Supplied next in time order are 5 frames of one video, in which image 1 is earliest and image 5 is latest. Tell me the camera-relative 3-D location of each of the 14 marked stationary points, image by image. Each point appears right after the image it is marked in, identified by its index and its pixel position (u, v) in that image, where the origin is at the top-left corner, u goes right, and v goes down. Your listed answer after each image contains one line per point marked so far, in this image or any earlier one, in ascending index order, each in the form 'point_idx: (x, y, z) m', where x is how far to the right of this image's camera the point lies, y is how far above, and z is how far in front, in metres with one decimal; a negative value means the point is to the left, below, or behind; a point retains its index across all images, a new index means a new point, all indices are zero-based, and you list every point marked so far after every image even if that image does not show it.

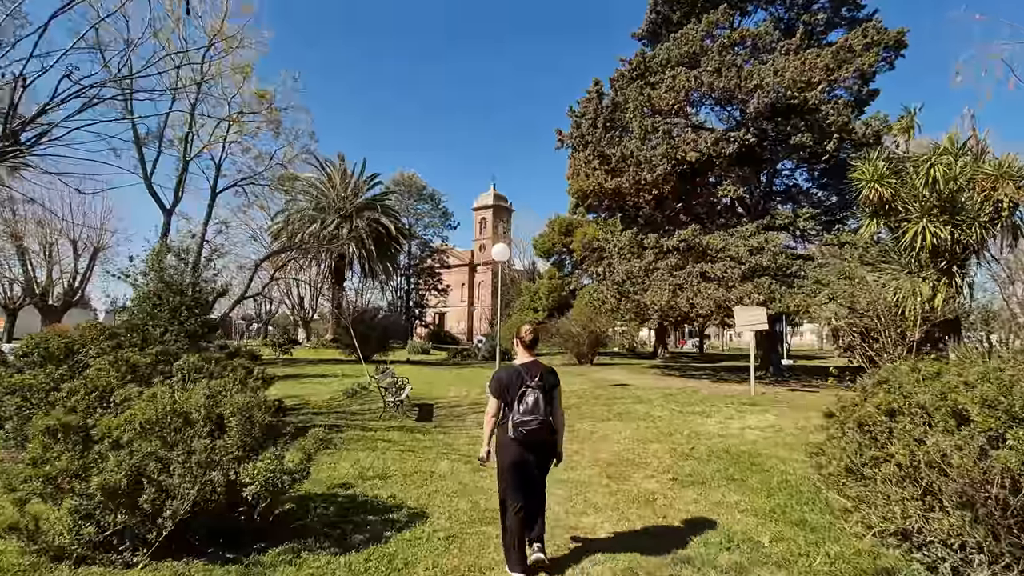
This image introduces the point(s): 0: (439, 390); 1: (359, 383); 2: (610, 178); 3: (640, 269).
0: (-2.0, -2.8, +13.5) m
1: (-4.0, -2.5, +13.1) m
2: (+3.4, +3.9, +17.4) m
3: (+4.3, +0.6, +16.9) m
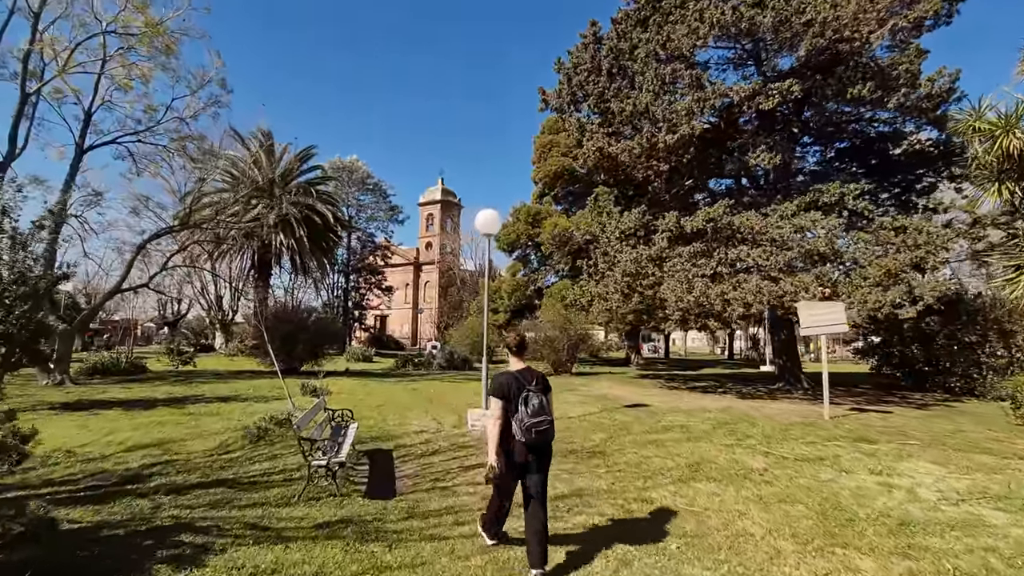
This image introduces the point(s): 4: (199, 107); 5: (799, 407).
0: (-2.2, -2.5, +9.3) m
1: (-4.1, -2.2, +8.7) m
2: (+2.8, +4.1, +13.9) m
3: (+3.7, +0.8, +13.4) m
4: (-11.2, +6.4, +18.0) m
5: (+6.5, -2.7, +11.3) m
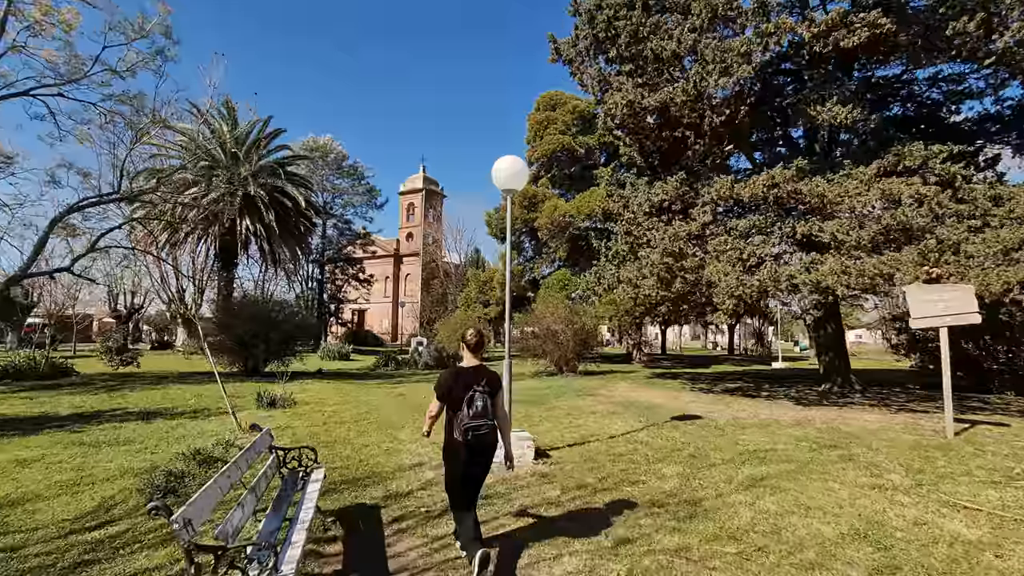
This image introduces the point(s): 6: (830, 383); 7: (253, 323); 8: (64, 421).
0: (-1.8, -2.1, +6.7) m
1: (-3.7, -1.9, +6.0) m
2: (+3.0, +4.4, +11.5) m
3: (+3.9, +1.2, +11.1) m
4: (-11.2, +6.9, +15.0) m
5: (+6.8, -2.3, +9.1) m
6: (+8.8, -2.6, +13.9) m
7: (-8.7, -1.2, +16.8) m
8: (-6.9, -2.1, +7.8) m
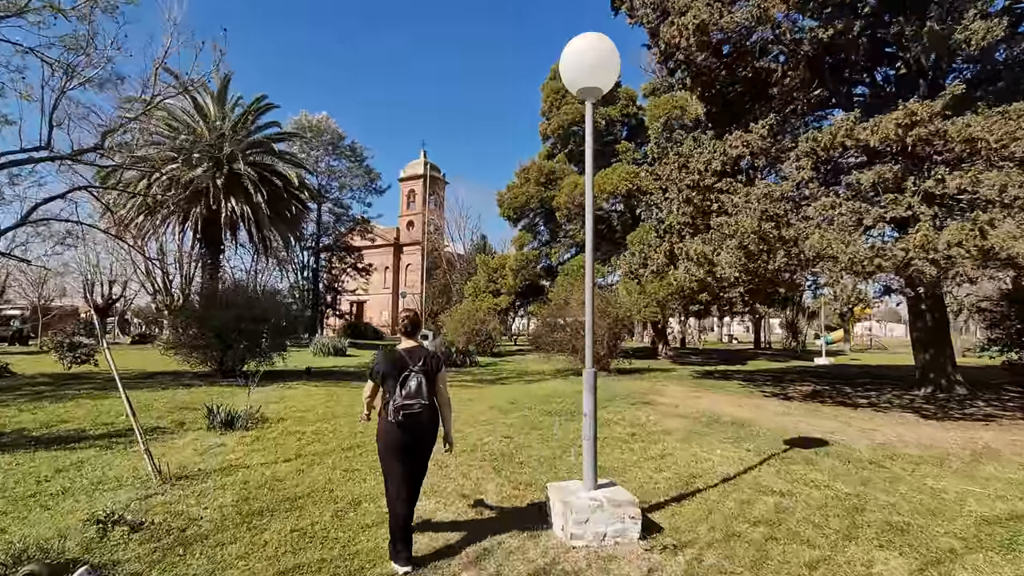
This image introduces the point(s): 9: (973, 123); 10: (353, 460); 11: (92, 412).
0: (-1.1, -1.8, +4.1) m
1: (-3.0, -1.6, +3.4) m
2: (+3.7, +4.8, +8.8) m
3: (+4.6, +1.6, +8.4) m
4: (-10.5, +7.3, +12.3) m
5: (+7.4, -2.0, +6.5) m
6: (+9.4, -2.2, +11.3) m
7: (-8.0, -0.7, +14.2) m
8: (-6.3, -1.7, +5.2) m
9: (+6.7, +2.4, +7.4) m
10: (-1.7, -1.9, +5.5) m
11: (-6.4, -1.9, +7.7) m
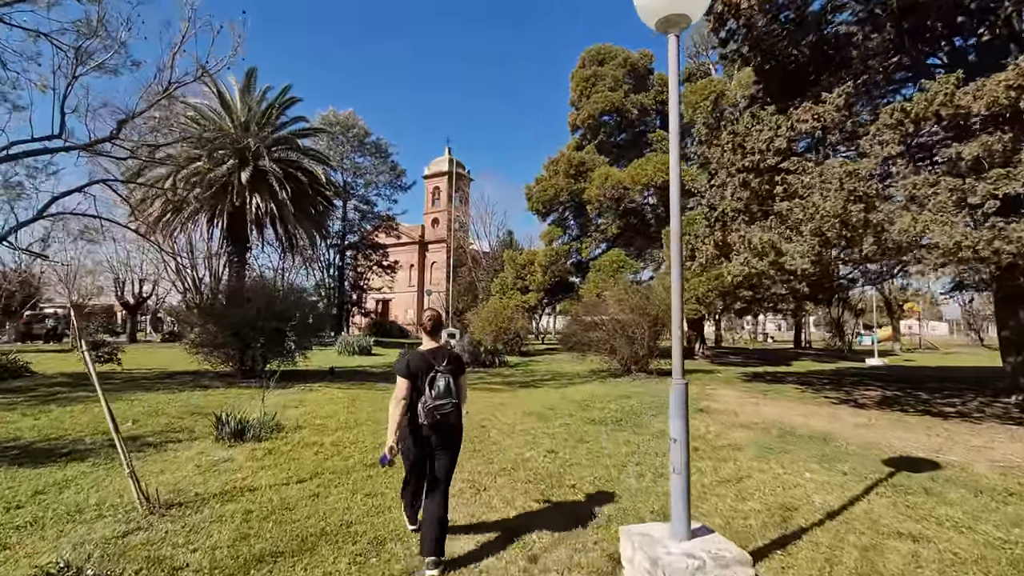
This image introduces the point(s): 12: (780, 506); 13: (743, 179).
0: (-0.7, -1.8, +3.3) m
1: (-2.6, -1.5, +2.7) m
2: (+4.3, +4.9, +7.7) m
3: (+5.2, +1.7, +7.3) m
4: (-9.7, +7.3, +11.9) m
5: (+8.0, -1.9, +5.3) m
6: (+10.2, -2.1, +10.0) m
7: (-7.1, -0.6, +13.7) m
8: (-5.8, -1.7, +4.6) m
9: (+7.3, +2.5, +6.2) m
10: (-1.3, -1.8, +4.7) m
11: (-5.8, -1.8, +7.1) m
12: (+2.3, -1.9, +4.4) m
13: (+4.2, +2.0, +9.1) m
